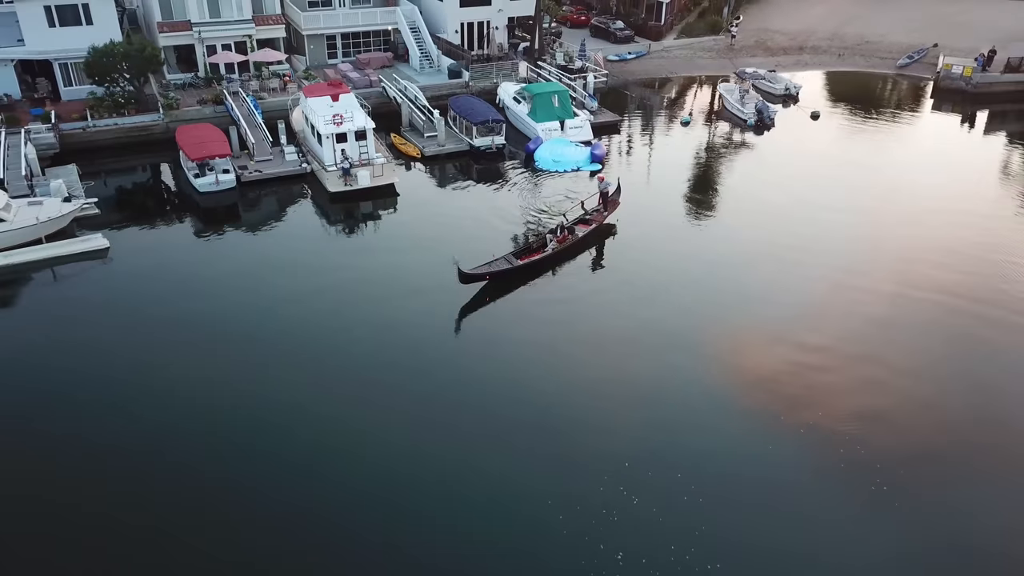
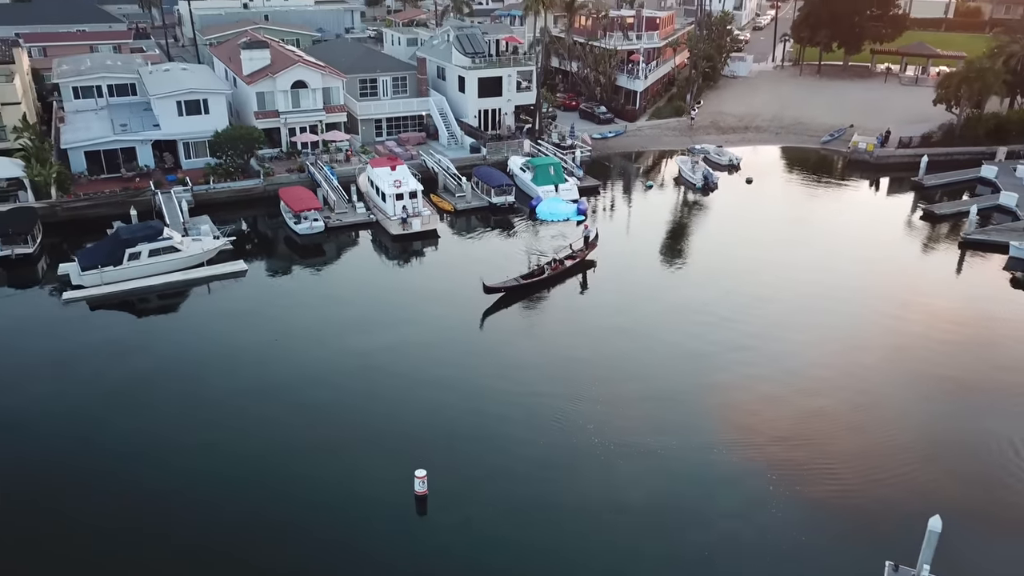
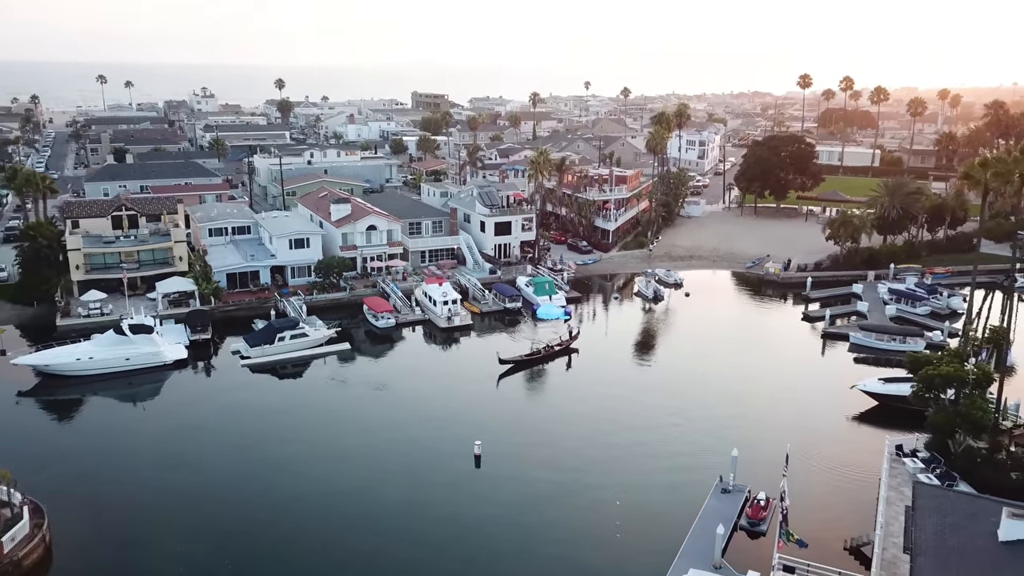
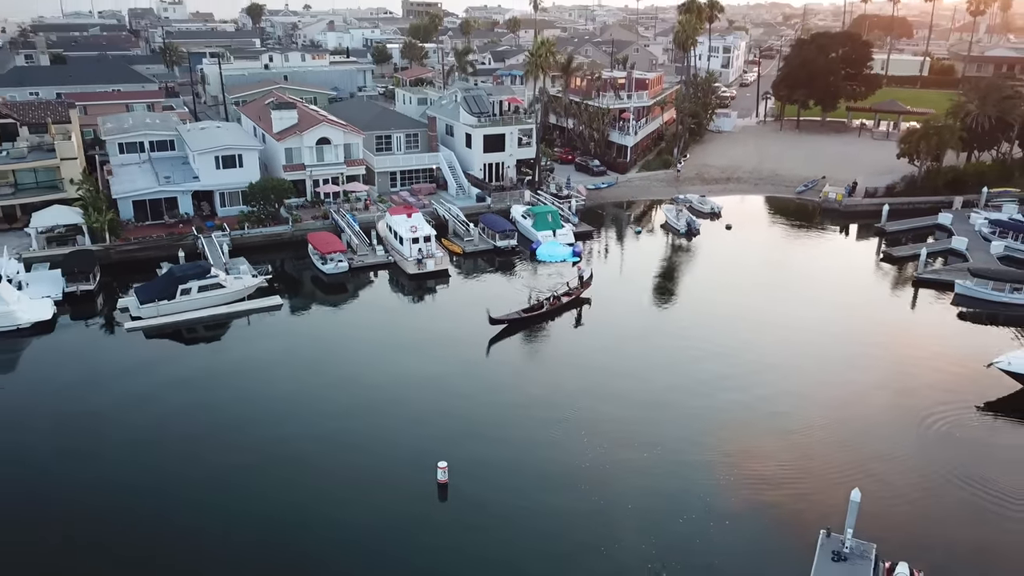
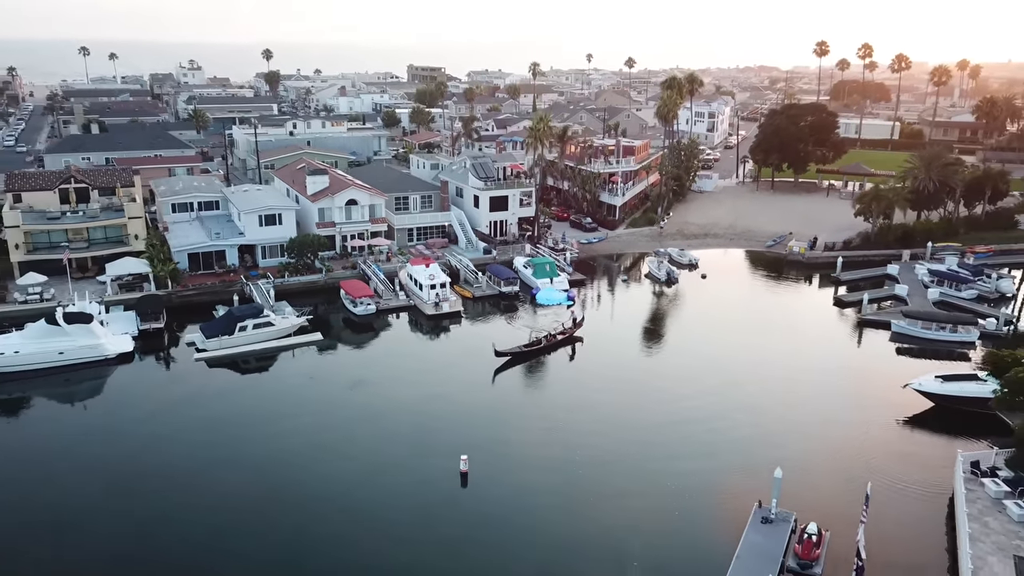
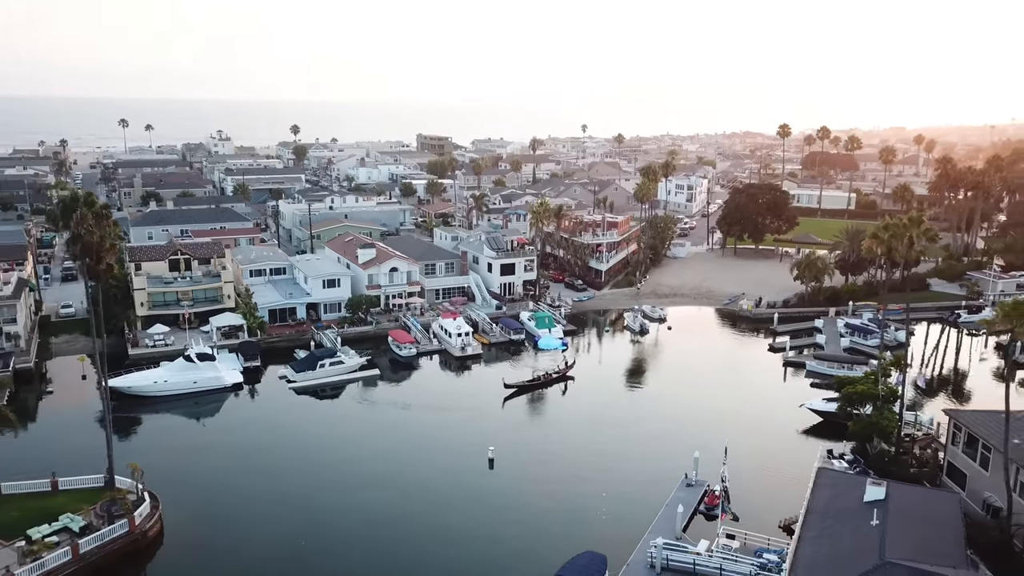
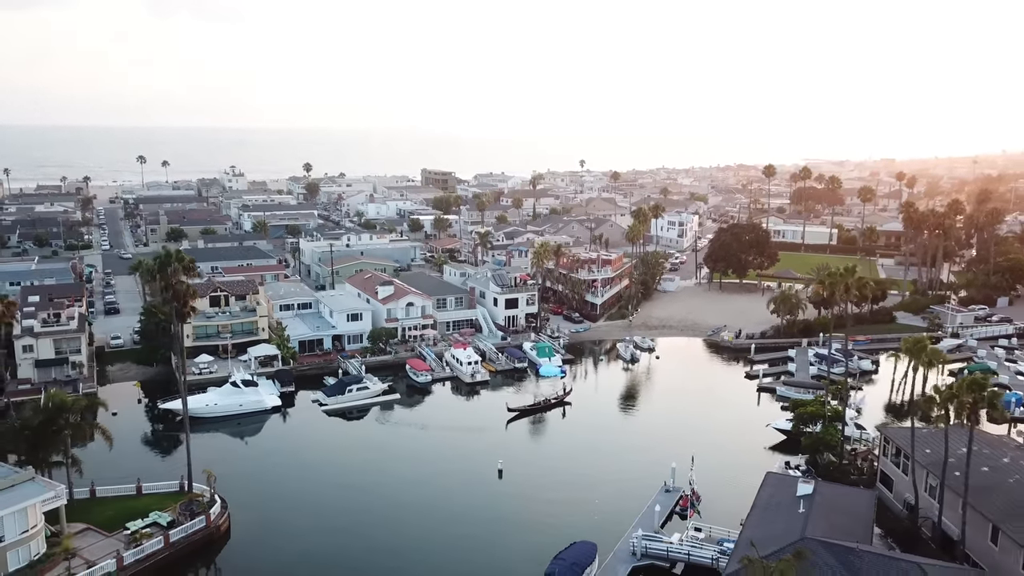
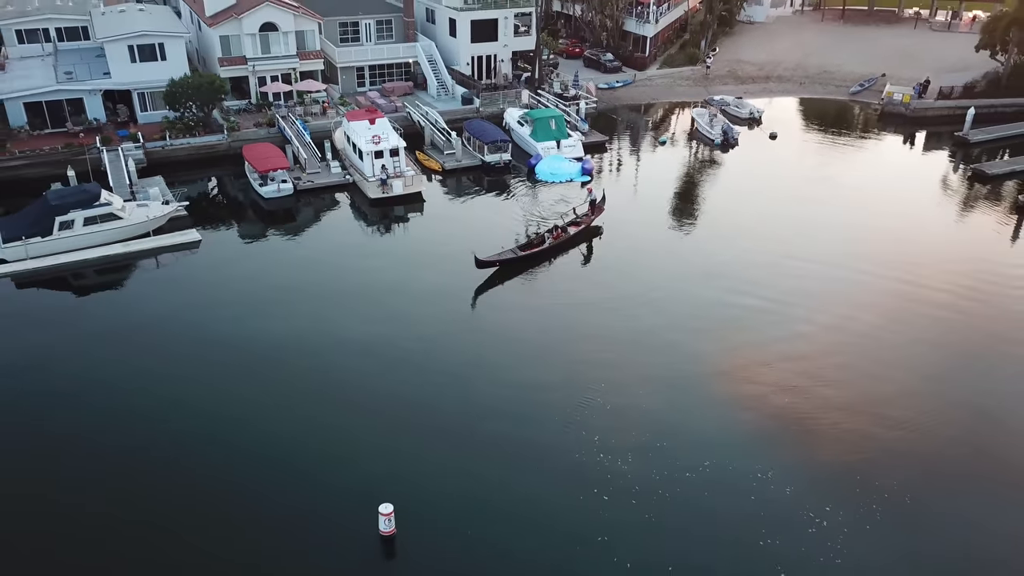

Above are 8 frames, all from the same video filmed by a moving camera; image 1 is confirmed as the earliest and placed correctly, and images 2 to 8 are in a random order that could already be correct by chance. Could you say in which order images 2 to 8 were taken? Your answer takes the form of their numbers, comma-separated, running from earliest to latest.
8, 2, 4, 5, 3, 6, 7
